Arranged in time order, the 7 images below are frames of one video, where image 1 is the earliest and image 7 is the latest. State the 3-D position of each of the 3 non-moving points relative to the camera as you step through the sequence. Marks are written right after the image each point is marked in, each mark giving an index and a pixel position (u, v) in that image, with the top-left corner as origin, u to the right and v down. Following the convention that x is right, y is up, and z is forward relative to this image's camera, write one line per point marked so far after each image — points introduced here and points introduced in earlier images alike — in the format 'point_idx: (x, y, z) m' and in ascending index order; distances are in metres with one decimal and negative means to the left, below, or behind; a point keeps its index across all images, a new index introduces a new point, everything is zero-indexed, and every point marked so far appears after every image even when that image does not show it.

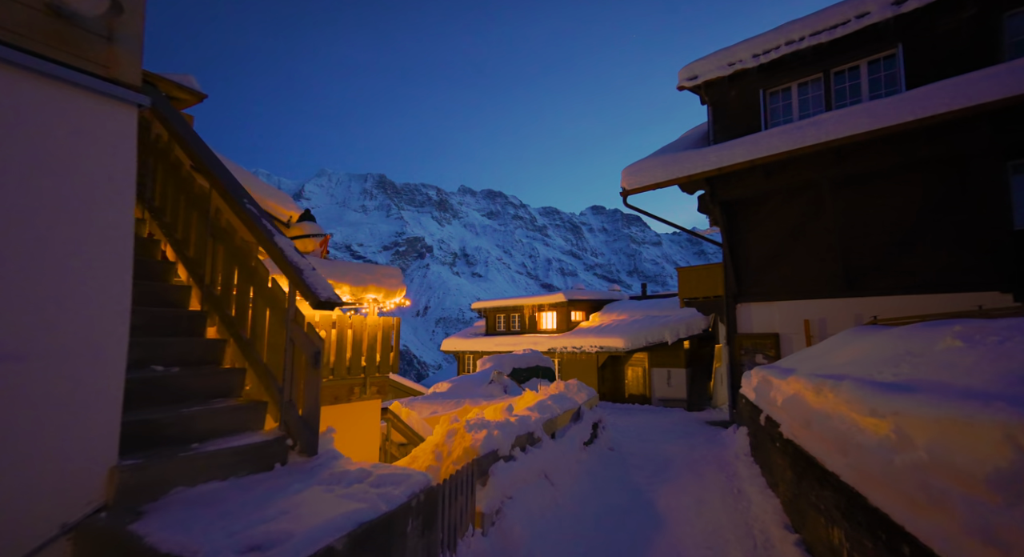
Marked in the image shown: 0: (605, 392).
0: (+3.9, -4.7, +19.9) m
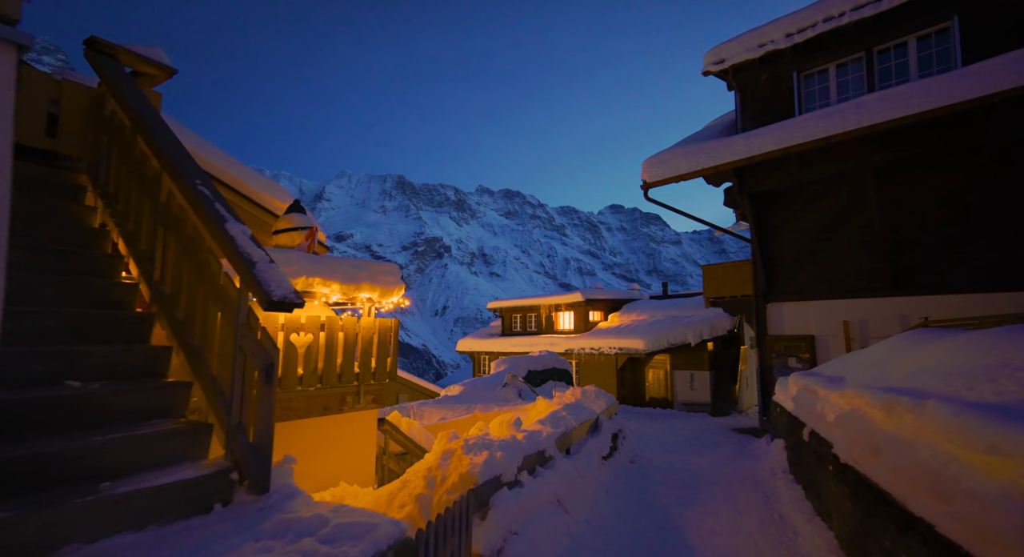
0: (+4.5, -4.6, +19.2) m
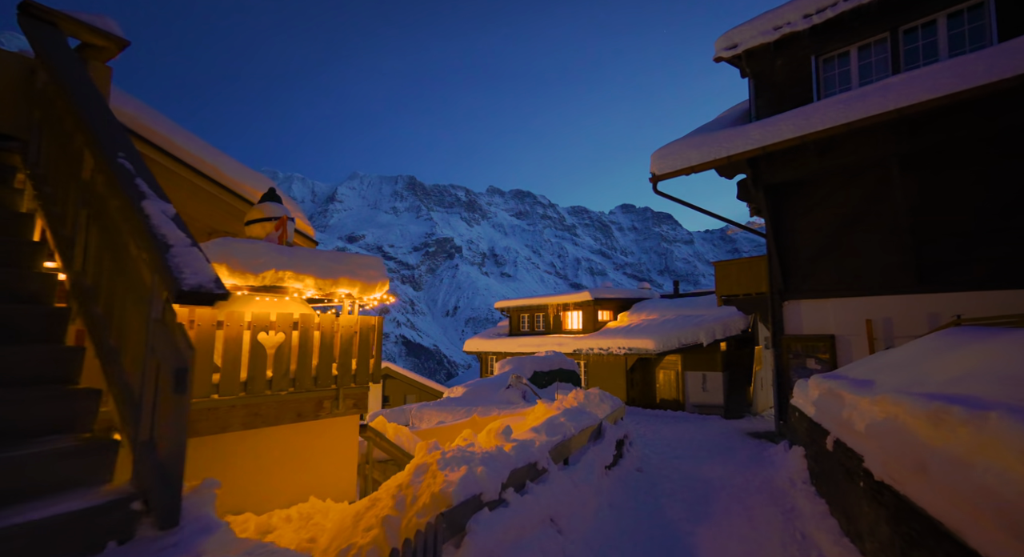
0: (+4.7, -4.6, +18.6) m
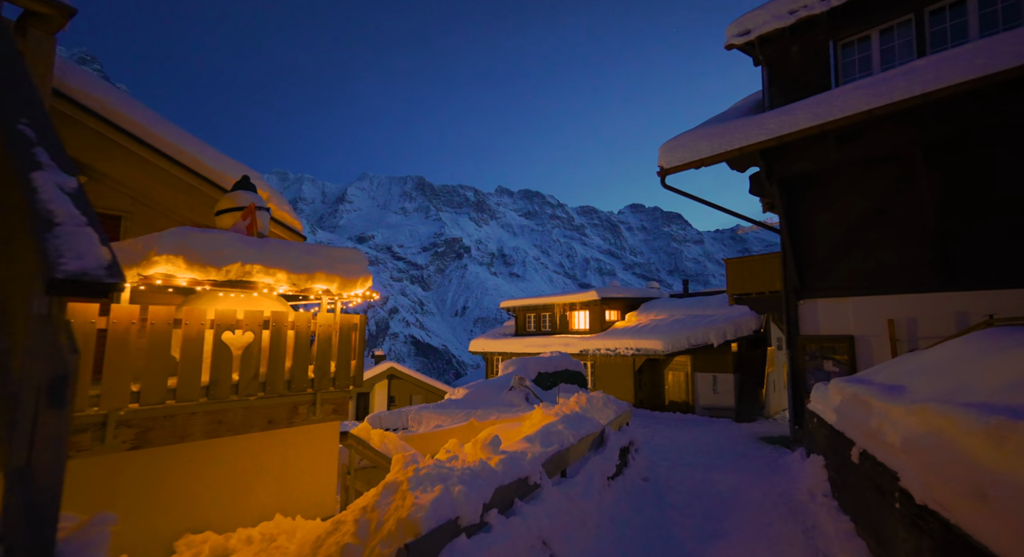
0: (+4.9, -4.5, +18.1) m
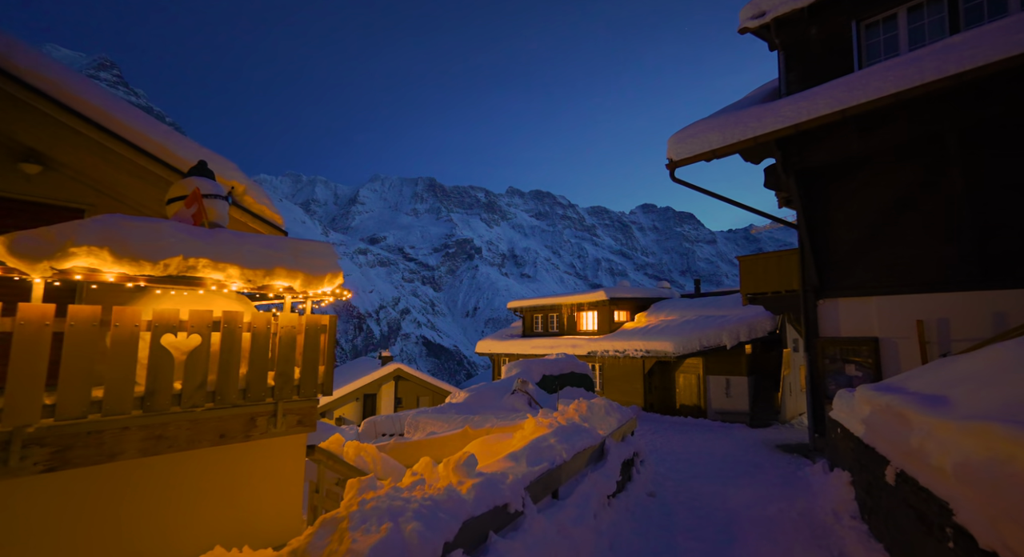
0: (+5.1, -4.5, +17.5) m
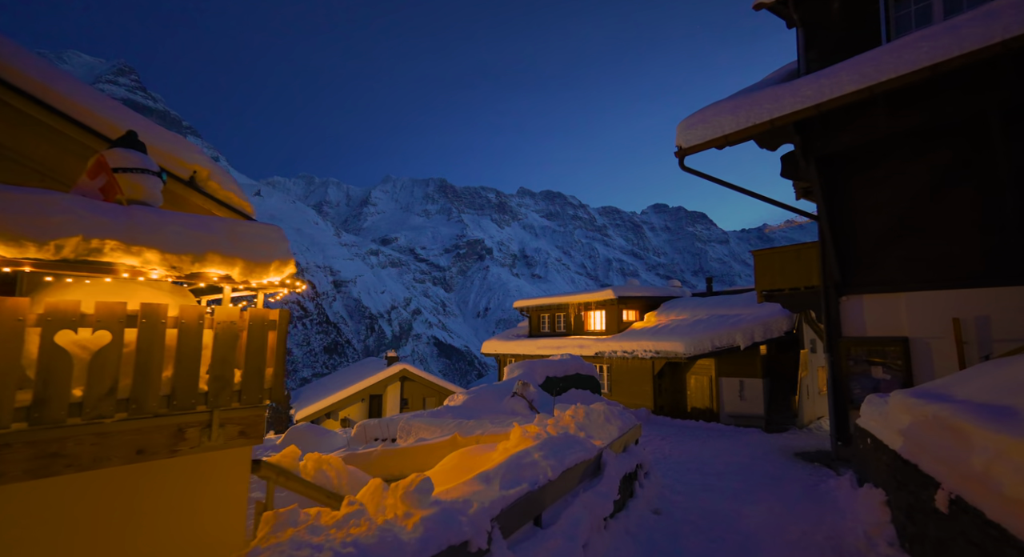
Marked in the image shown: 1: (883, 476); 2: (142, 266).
0: (+5.2, -4.4, +16.8) m
1: (+4.0, -2.1, +5.1) m
2: (-2.3, +0.1, +3.0) m
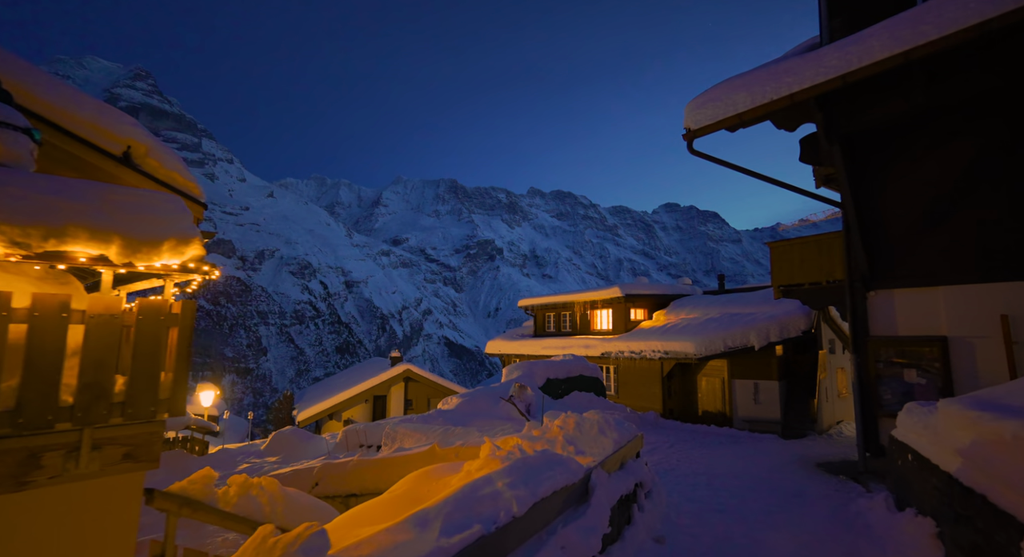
0: (+5.3, -4.3, +15.9) m
1: (+3.7, -2.0, +4.3) m
2: (-2.6, +0.2, +2.3) m
